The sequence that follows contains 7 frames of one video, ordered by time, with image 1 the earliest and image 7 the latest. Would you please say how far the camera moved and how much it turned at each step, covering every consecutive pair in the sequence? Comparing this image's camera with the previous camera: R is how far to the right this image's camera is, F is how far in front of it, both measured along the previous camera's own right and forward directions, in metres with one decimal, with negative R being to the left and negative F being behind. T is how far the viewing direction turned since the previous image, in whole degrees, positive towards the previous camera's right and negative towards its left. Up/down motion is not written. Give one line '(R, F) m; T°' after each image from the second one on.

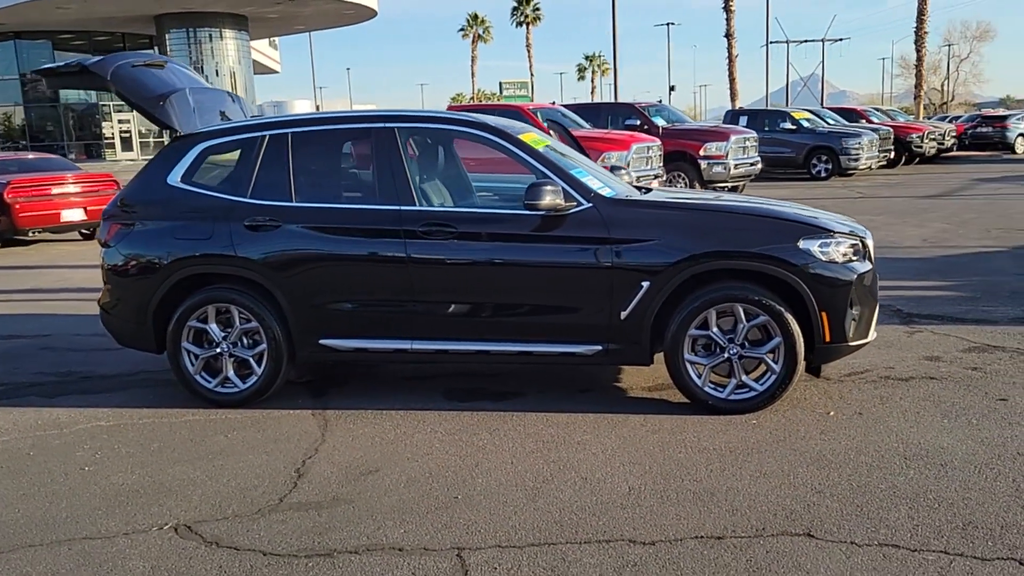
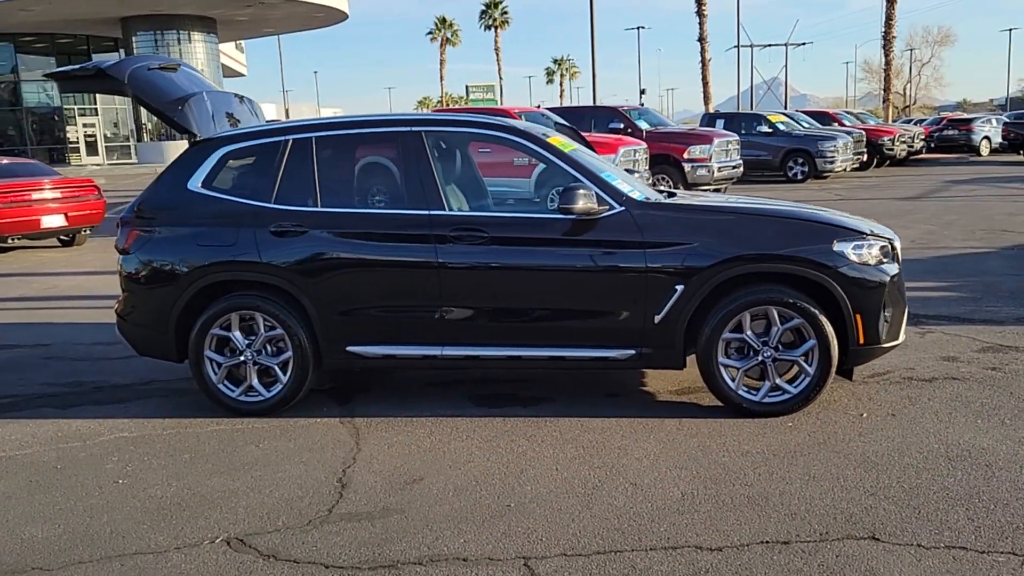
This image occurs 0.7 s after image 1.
(-0.4, 0.0) m; +2°
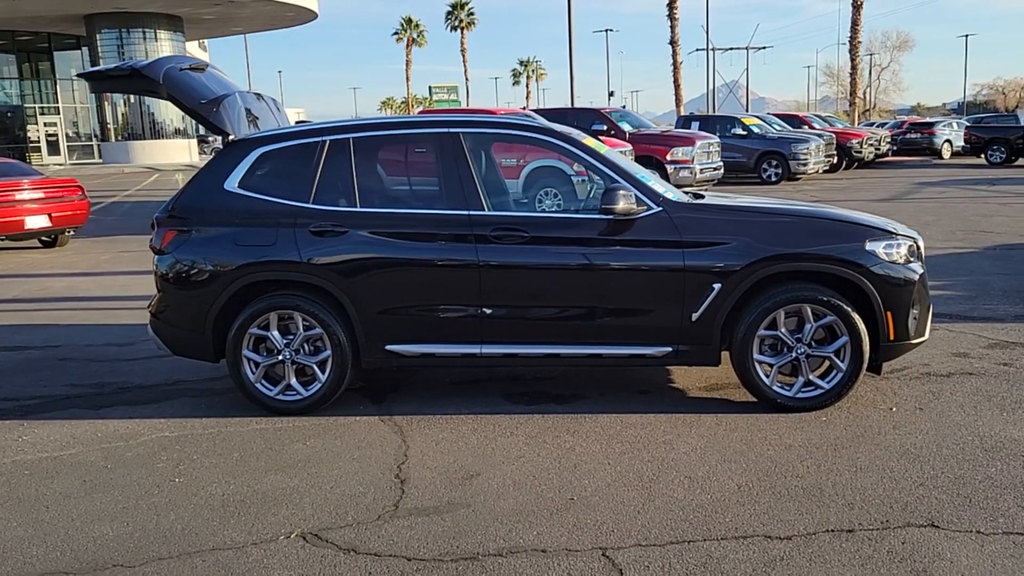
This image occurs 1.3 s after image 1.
(-0.4, -0.1) m; +2°
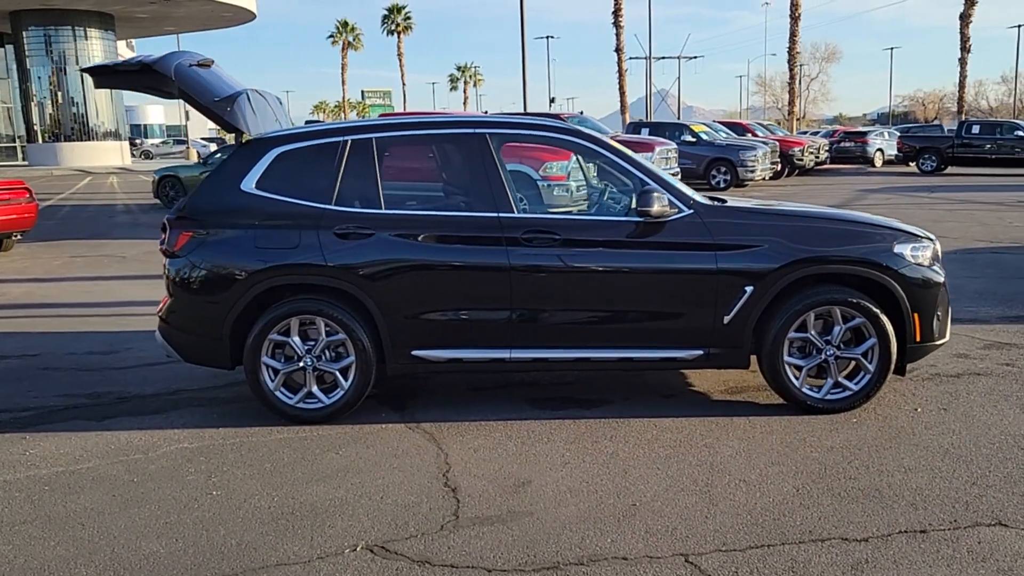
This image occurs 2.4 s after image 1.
(-0.5, +0.1) m; +4°
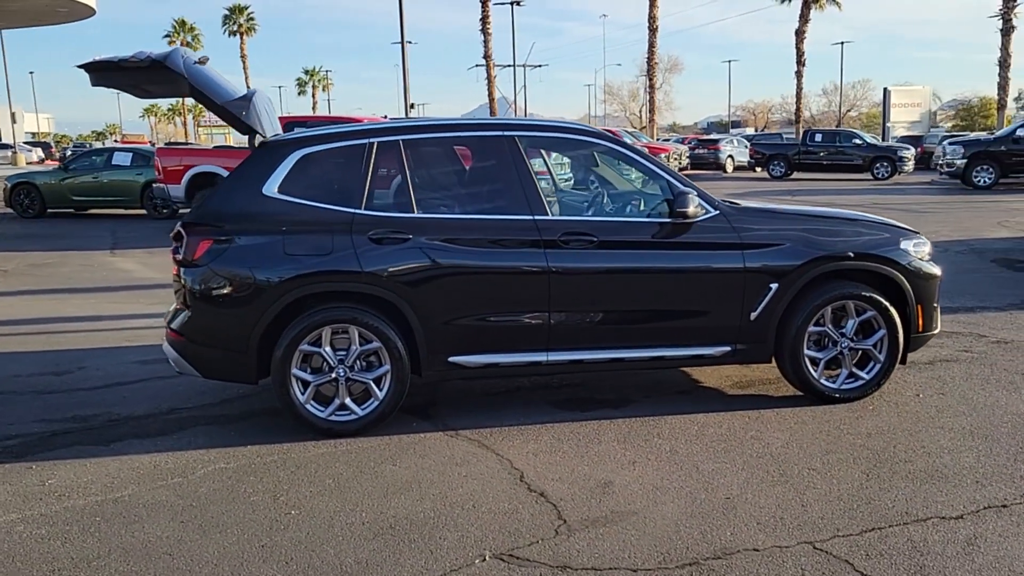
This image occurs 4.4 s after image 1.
(-1.0, +0.1) m; +9°
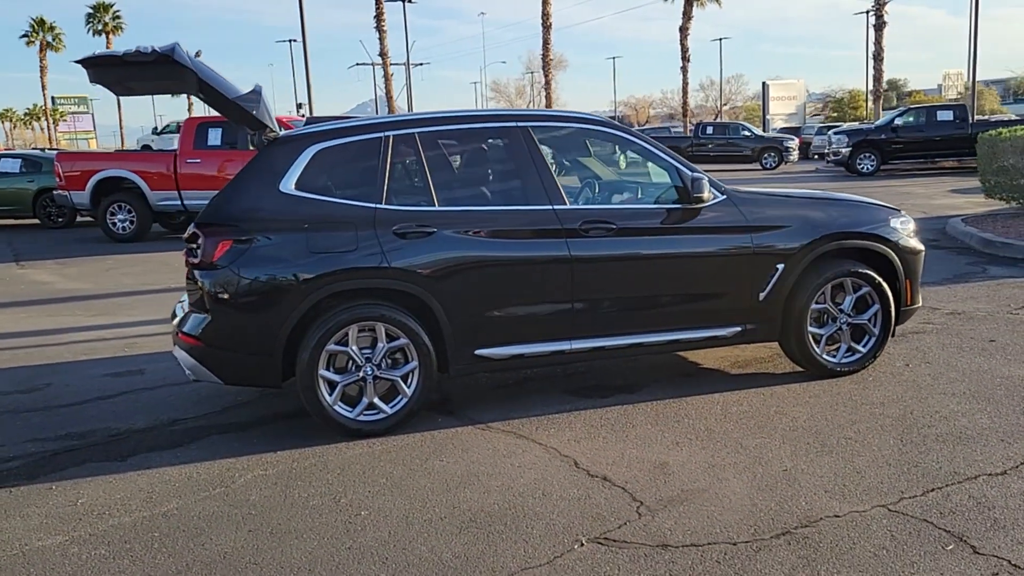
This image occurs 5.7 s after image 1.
(-0.7, 0.0) m; +7°
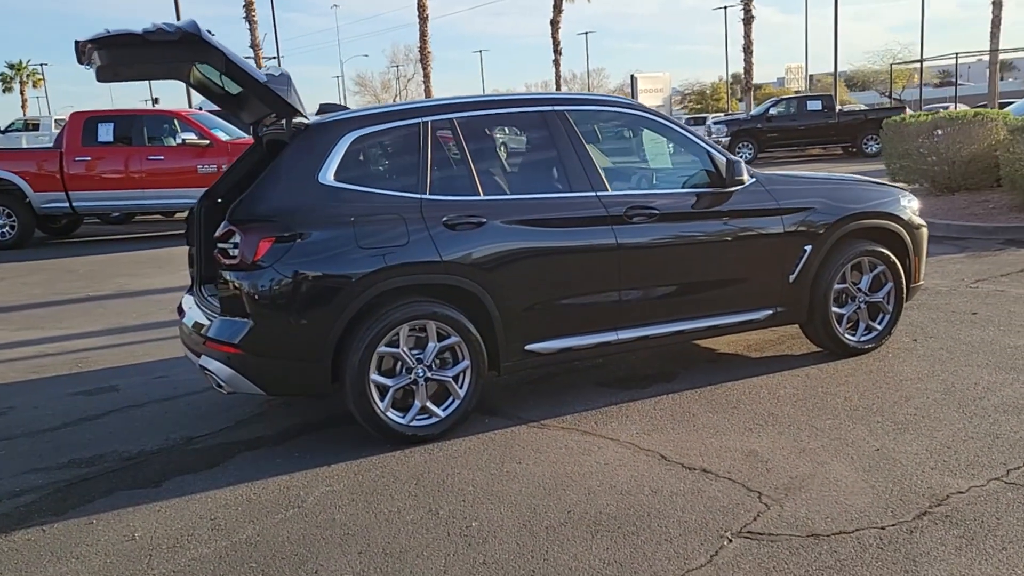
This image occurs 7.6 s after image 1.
(-1.0, +0.3) m; +8°
